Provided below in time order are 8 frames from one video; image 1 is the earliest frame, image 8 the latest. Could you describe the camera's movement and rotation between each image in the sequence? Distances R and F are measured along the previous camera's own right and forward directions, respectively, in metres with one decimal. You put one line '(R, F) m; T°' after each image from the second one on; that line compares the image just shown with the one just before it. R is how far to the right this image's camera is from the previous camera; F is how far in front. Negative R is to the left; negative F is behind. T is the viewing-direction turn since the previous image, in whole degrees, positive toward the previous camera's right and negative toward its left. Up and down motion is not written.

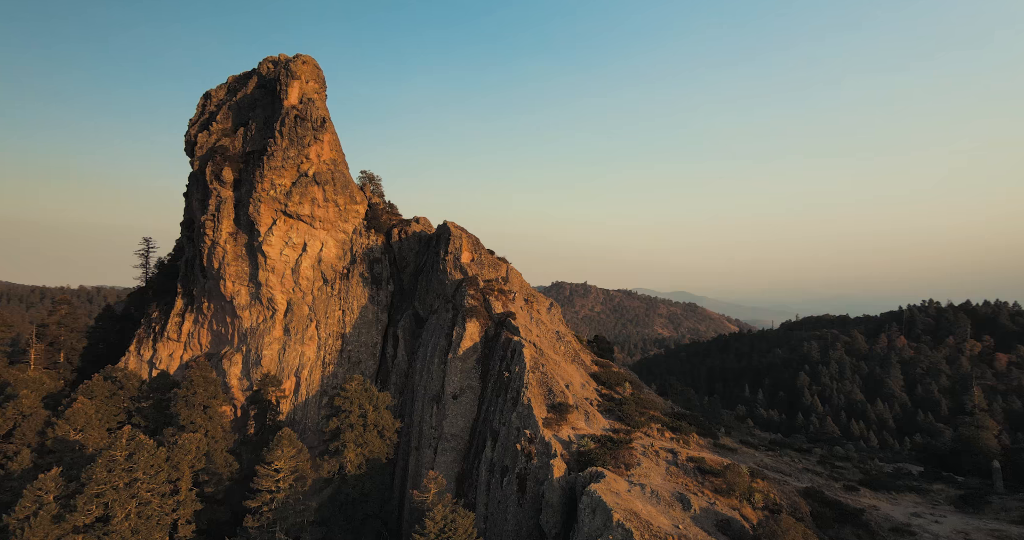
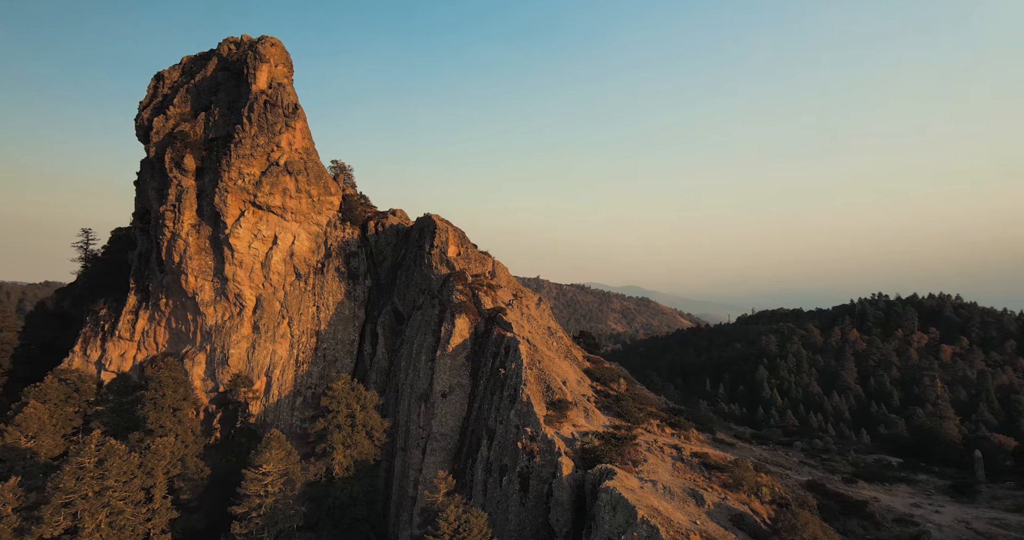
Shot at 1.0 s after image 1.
(-3.1, +1.5) m; +4°
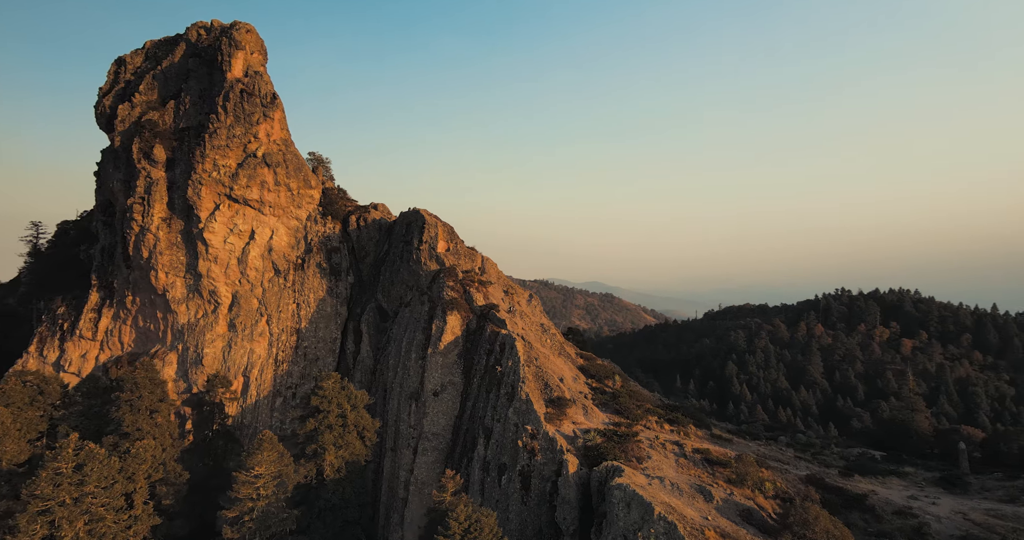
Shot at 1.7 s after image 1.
(-2.3, +0.9) m; +3°
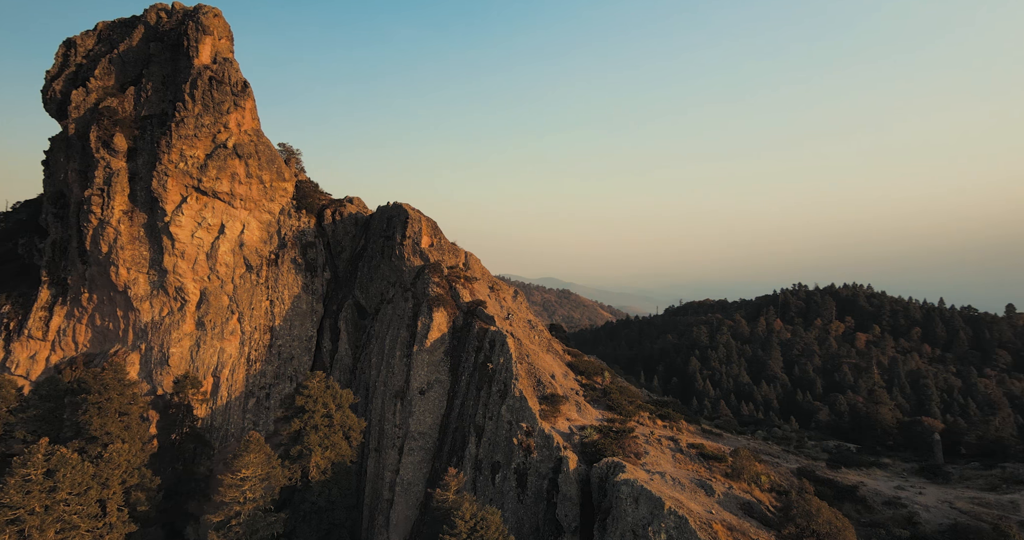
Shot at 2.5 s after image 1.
(-2.3, +0.7) m; +4°
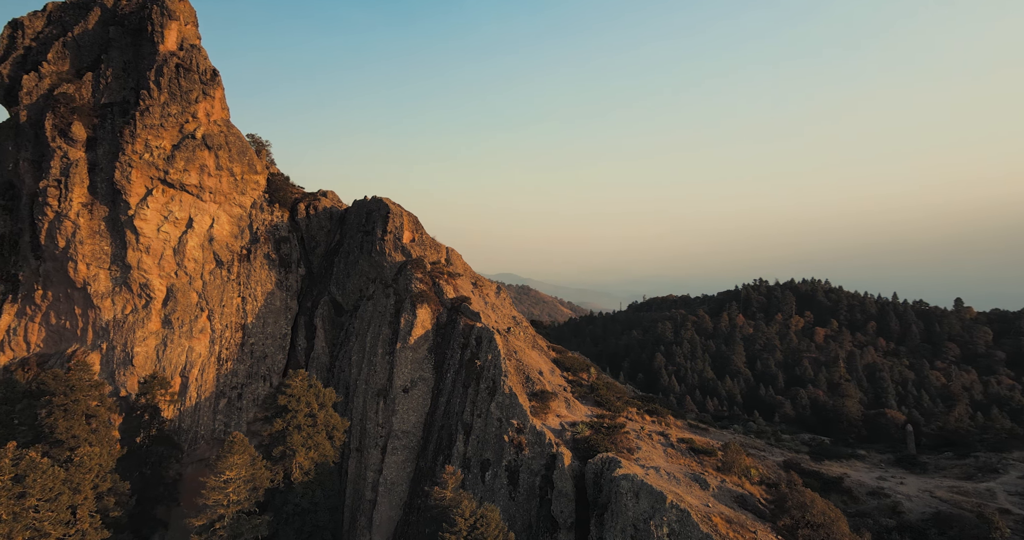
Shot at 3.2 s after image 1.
(-1.9, +0.5) m; +4°
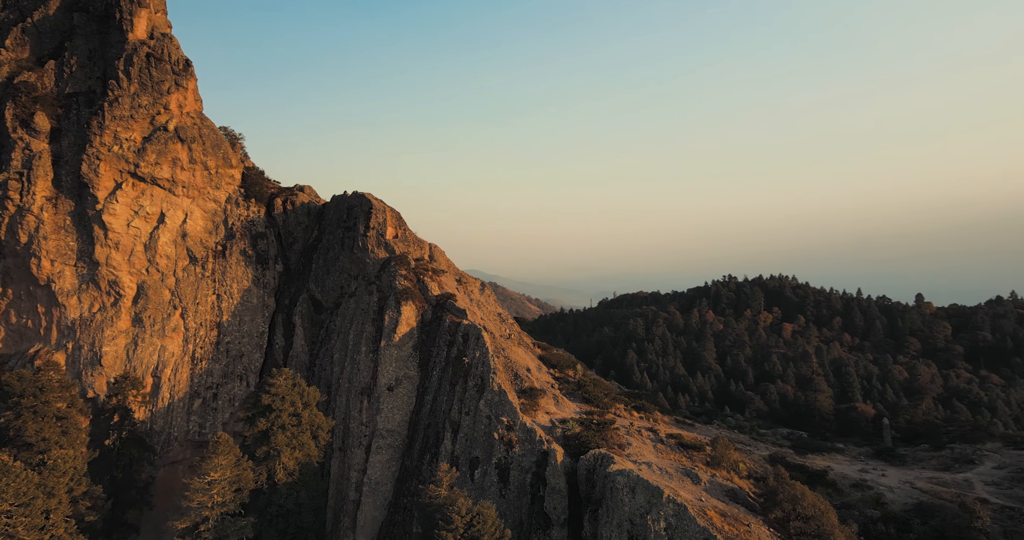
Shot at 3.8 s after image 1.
(-1.3, +0.3) m; +3°
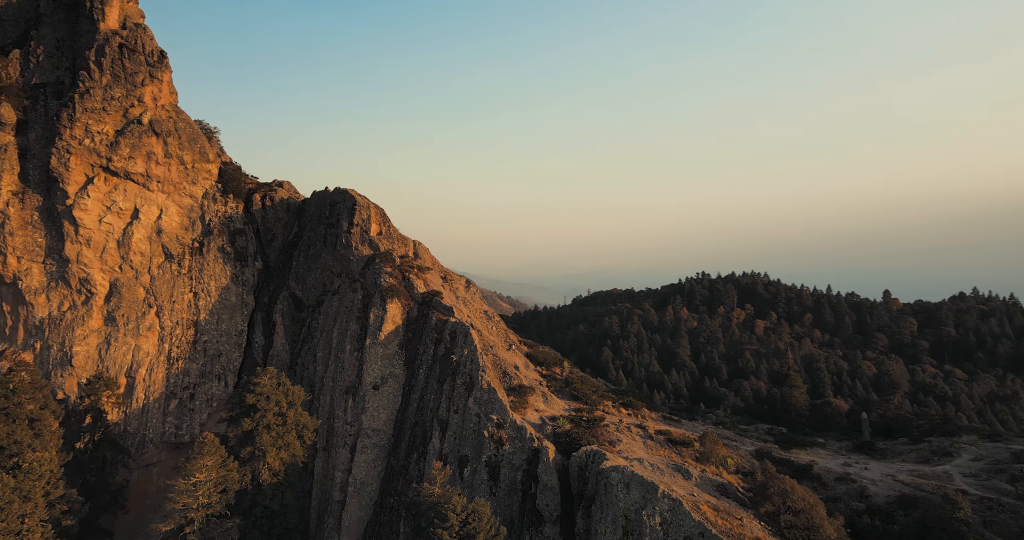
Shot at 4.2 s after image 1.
(-1.0, +0.2) m; +3°
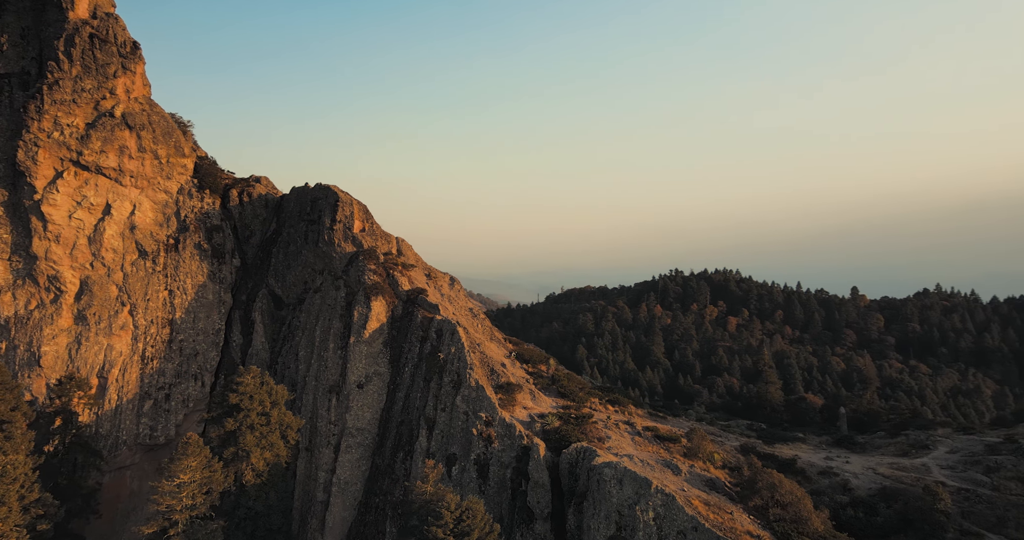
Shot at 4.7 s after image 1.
(-1.0, +0.1) m; +3°
